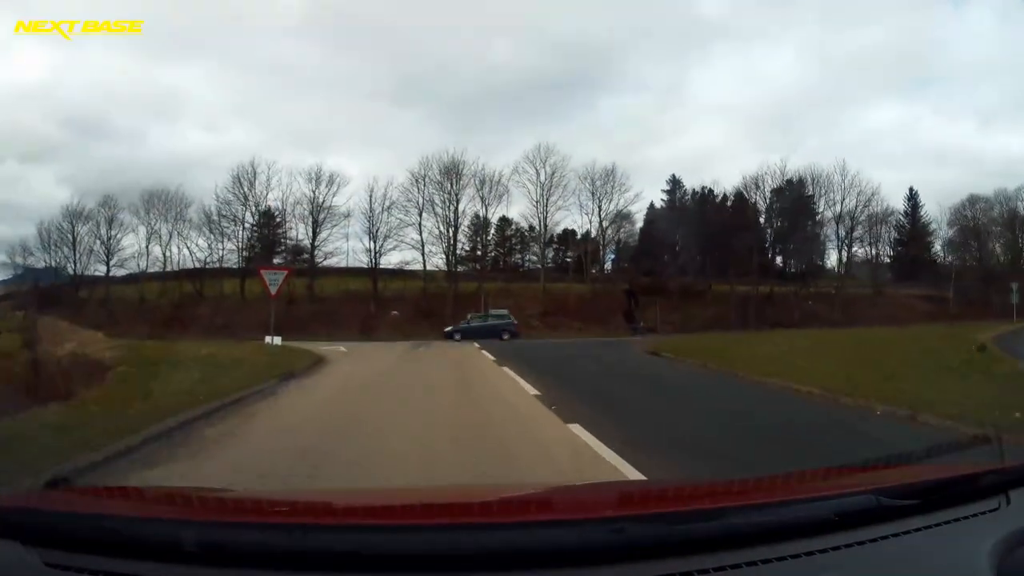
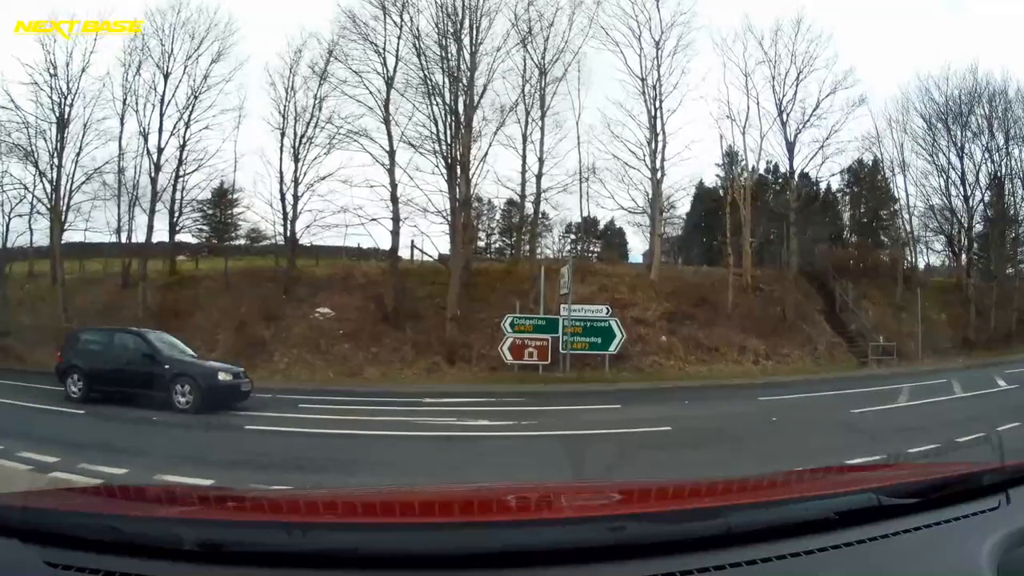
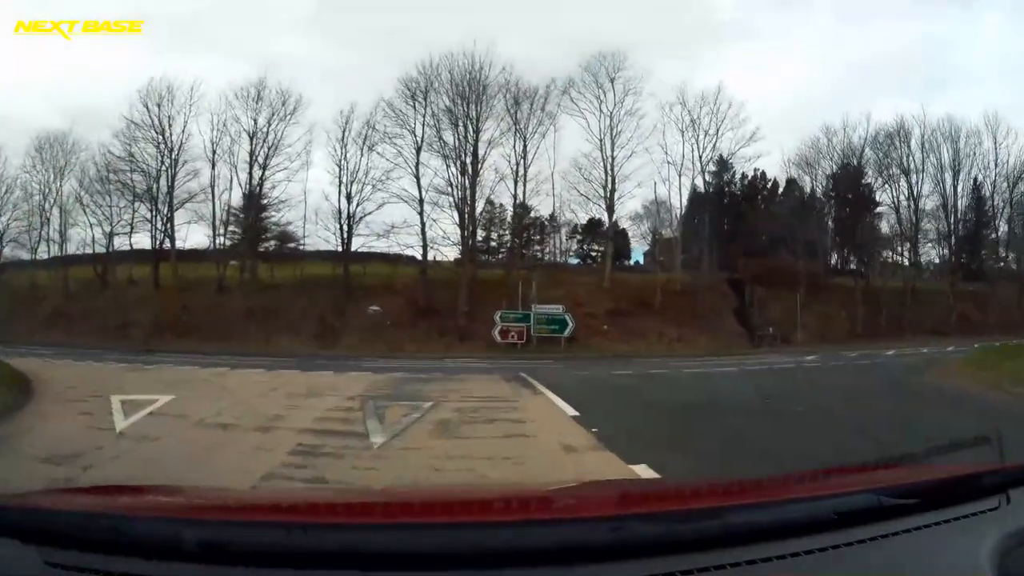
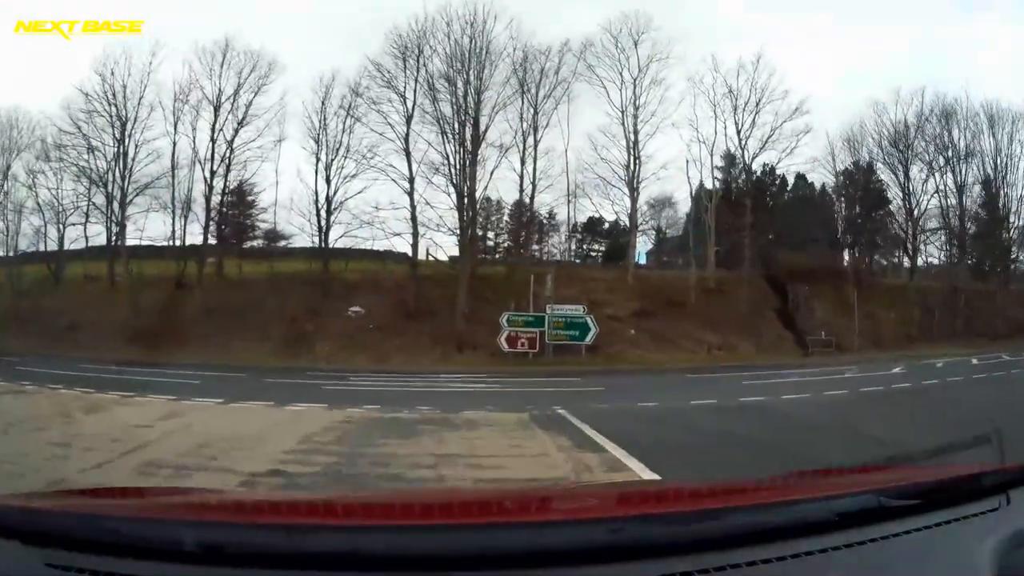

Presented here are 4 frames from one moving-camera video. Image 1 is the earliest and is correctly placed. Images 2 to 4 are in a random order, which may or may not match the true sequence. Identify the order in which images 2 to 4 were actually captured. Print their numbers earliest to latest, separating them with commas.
3, 4, 2
